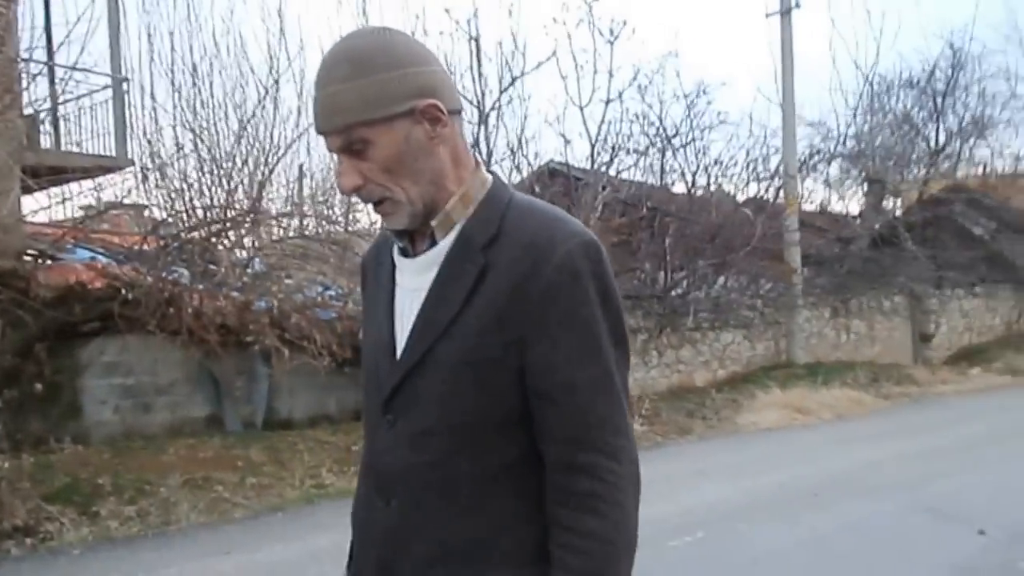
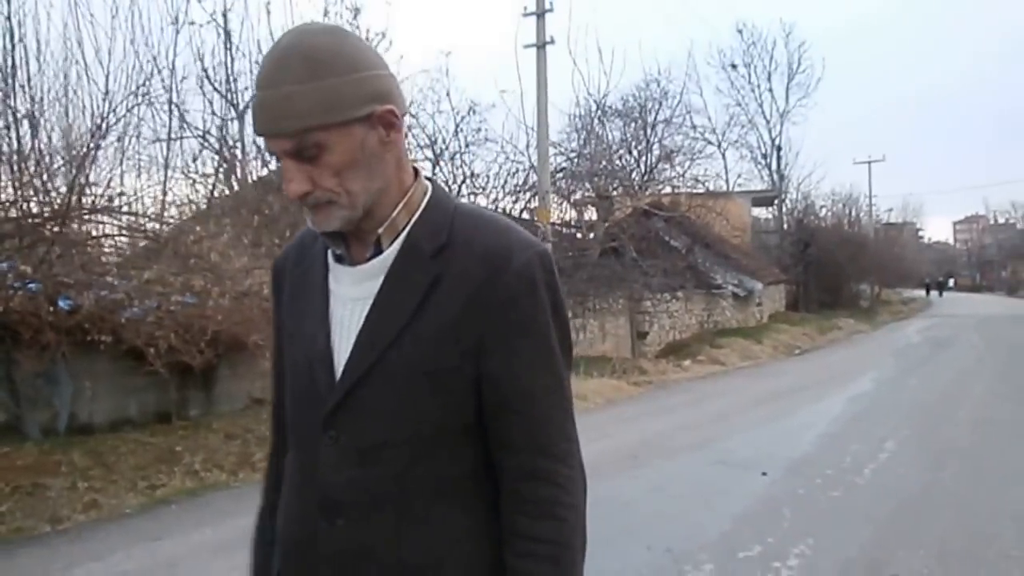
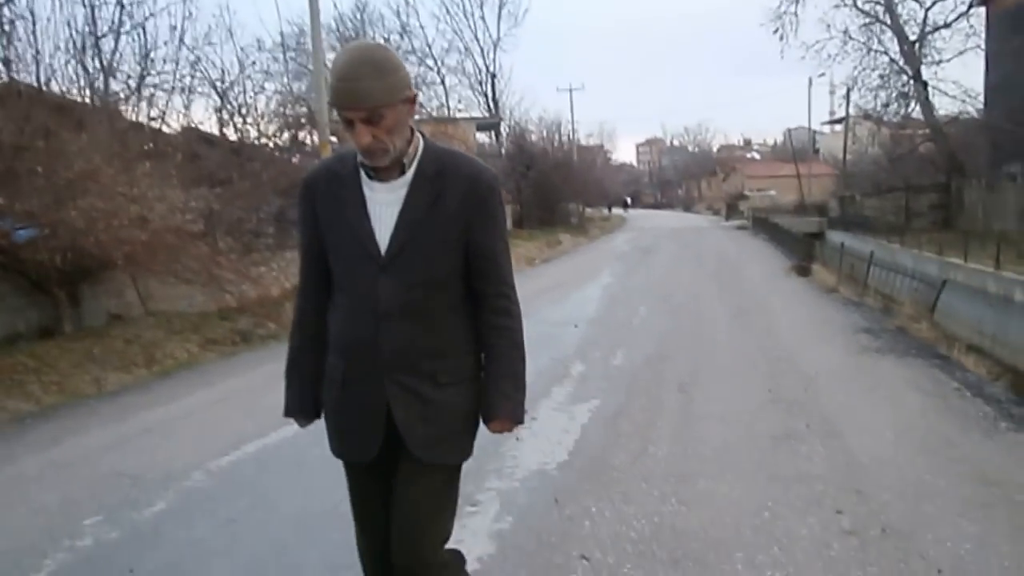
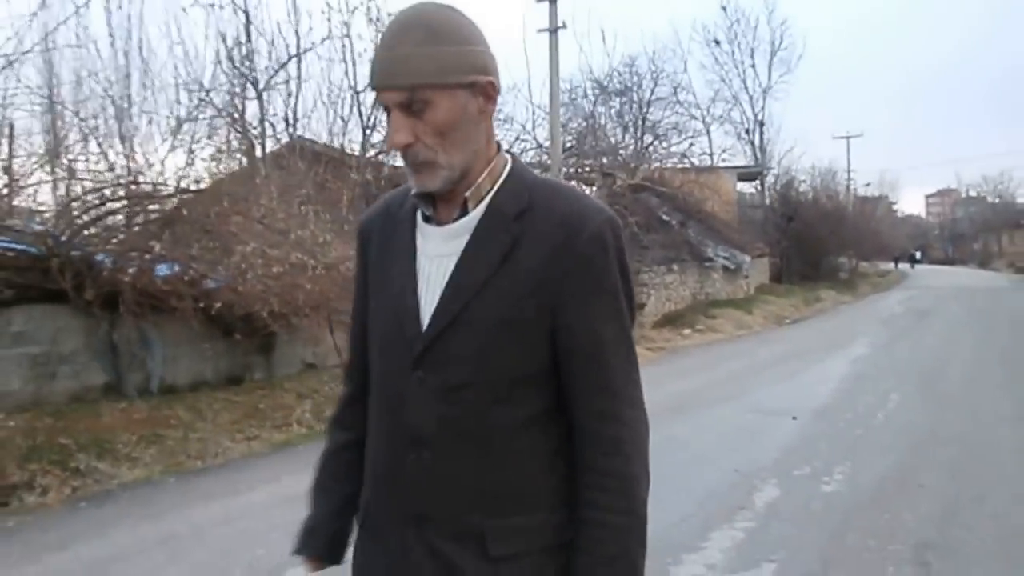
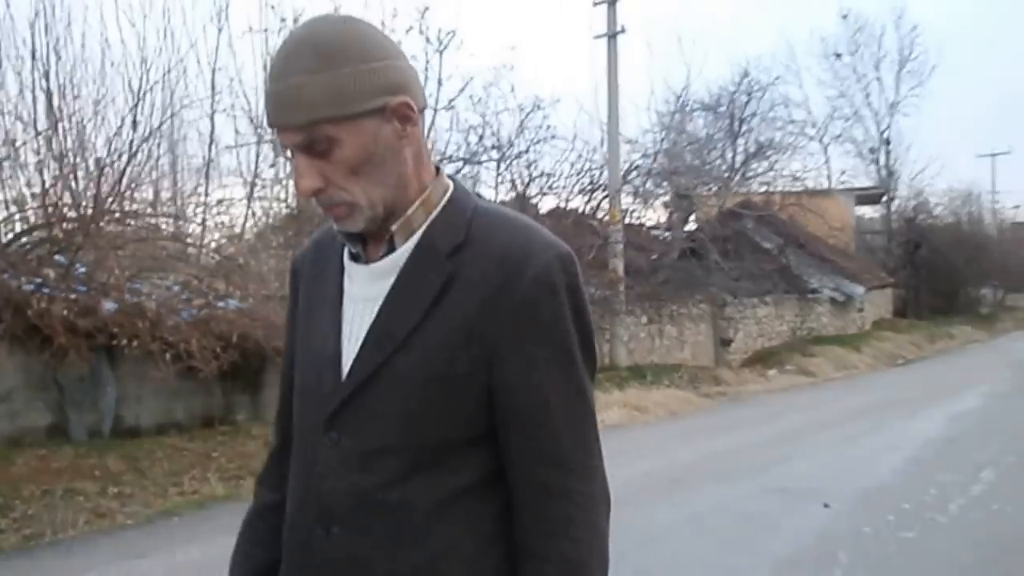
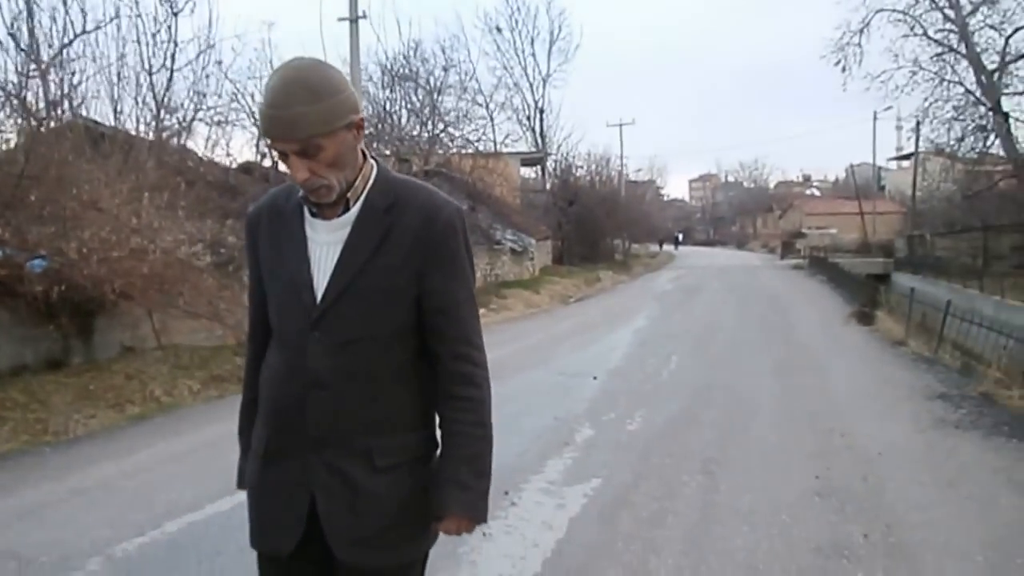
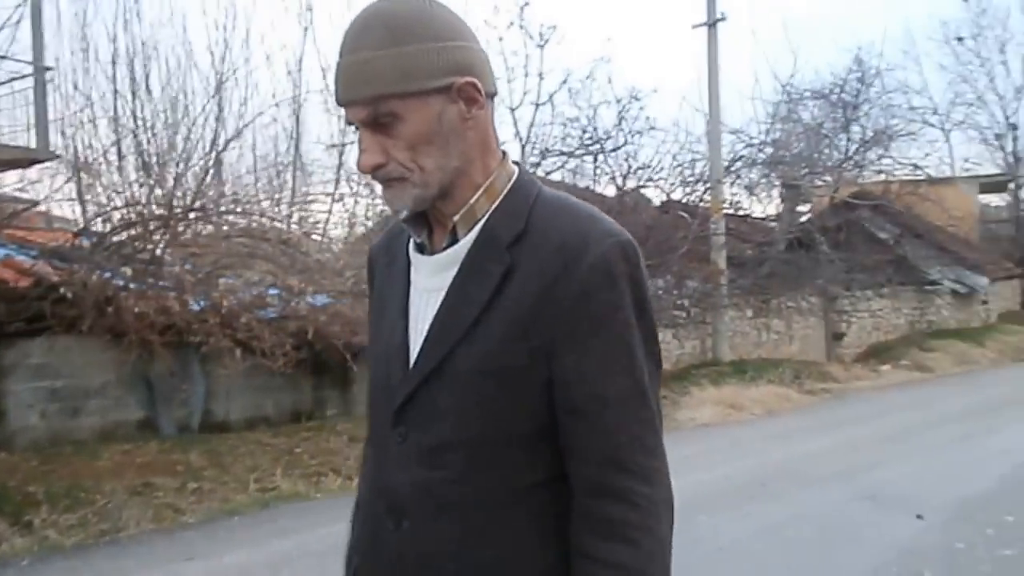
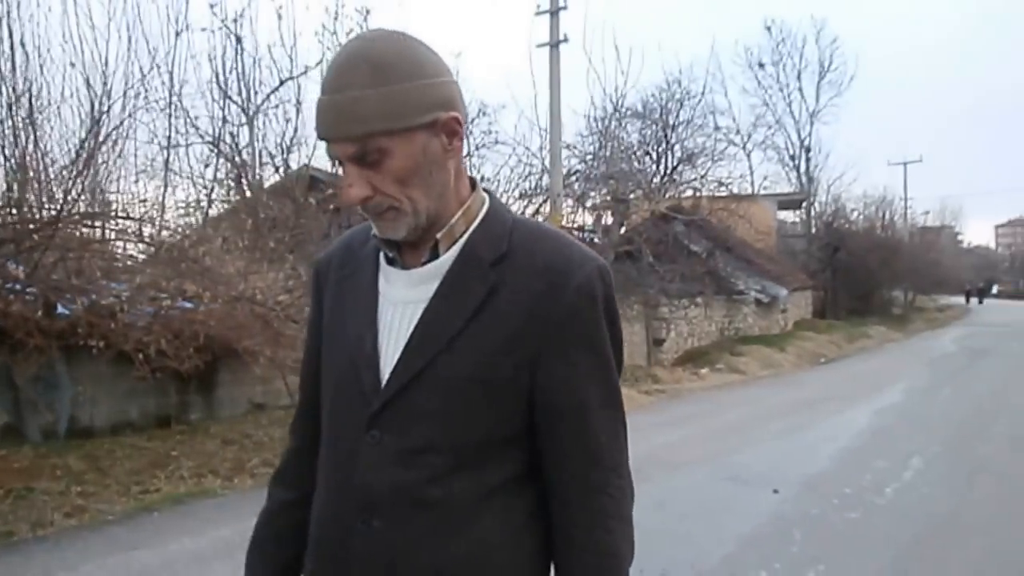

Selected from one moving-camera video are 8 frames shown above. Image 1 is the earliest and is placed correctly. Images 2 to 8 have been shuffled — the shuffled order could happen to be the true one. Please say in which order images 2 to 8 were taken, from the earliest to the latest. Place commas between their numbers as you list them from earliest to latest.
7, 5, 8, 2, 4, 6, 3
